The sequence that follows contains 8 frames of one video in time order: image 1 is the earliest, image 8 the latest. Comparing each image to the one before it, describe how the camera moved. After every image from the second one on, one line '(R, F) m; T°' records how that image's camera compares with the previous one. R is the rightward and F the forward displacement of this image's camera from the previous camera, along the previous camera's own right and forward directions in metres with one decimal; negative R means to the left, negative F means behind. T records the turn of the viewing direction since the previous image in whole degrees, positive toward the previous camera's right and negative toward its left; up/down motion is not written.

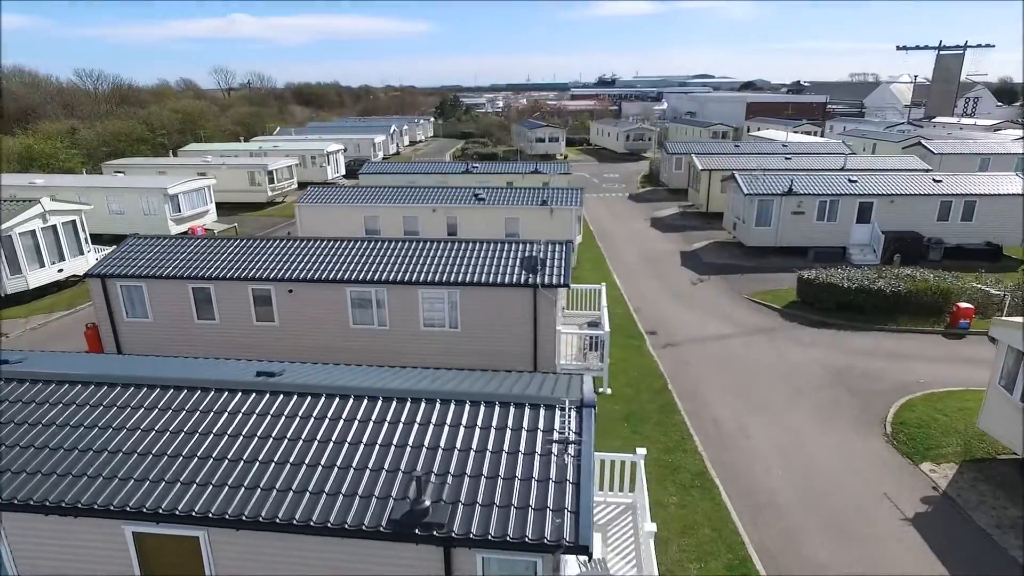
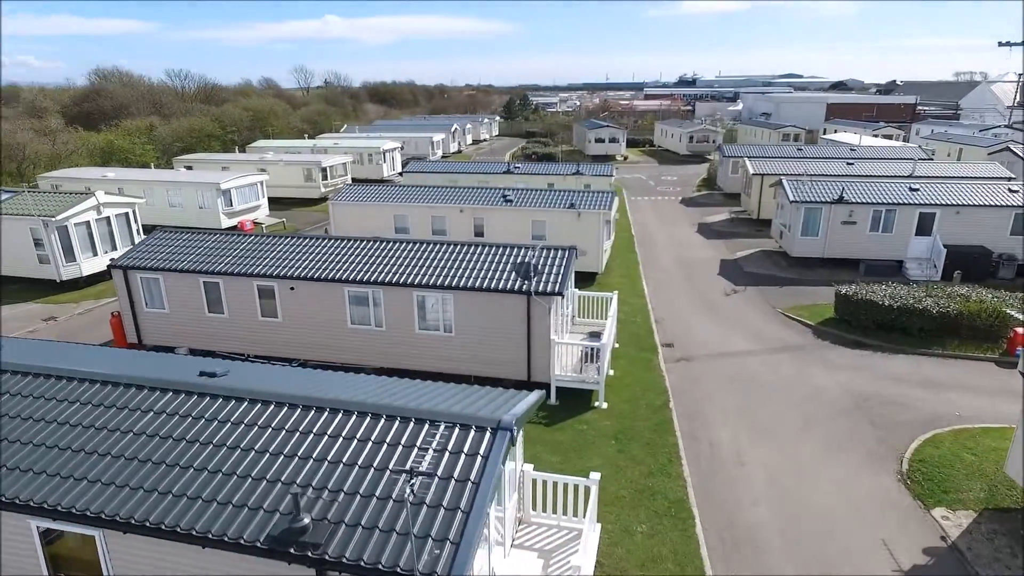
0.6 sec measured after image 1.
(+1.5, +0.4) m; -6°
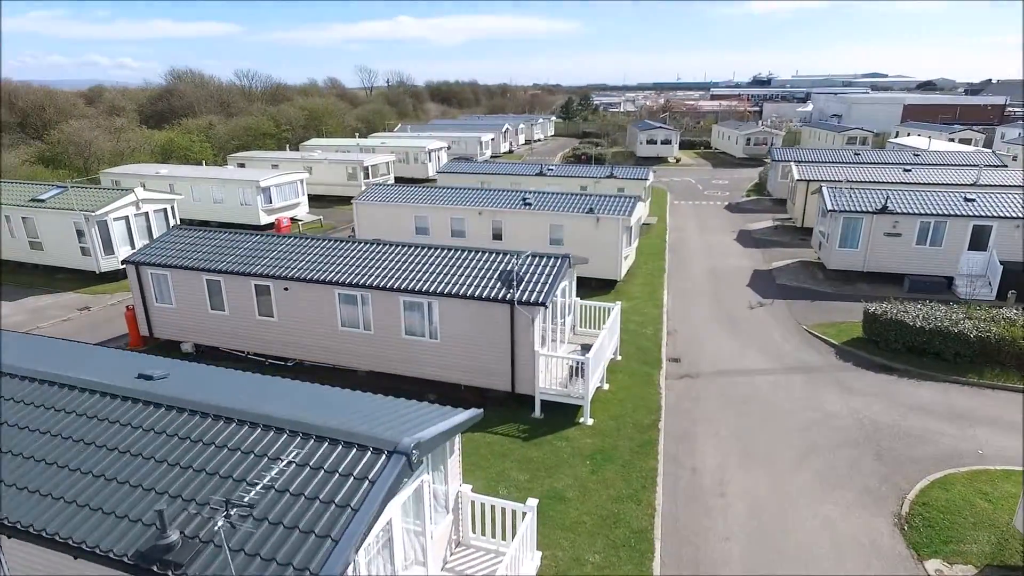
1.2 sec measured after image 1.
(+1.5, +0.5) m; -6°
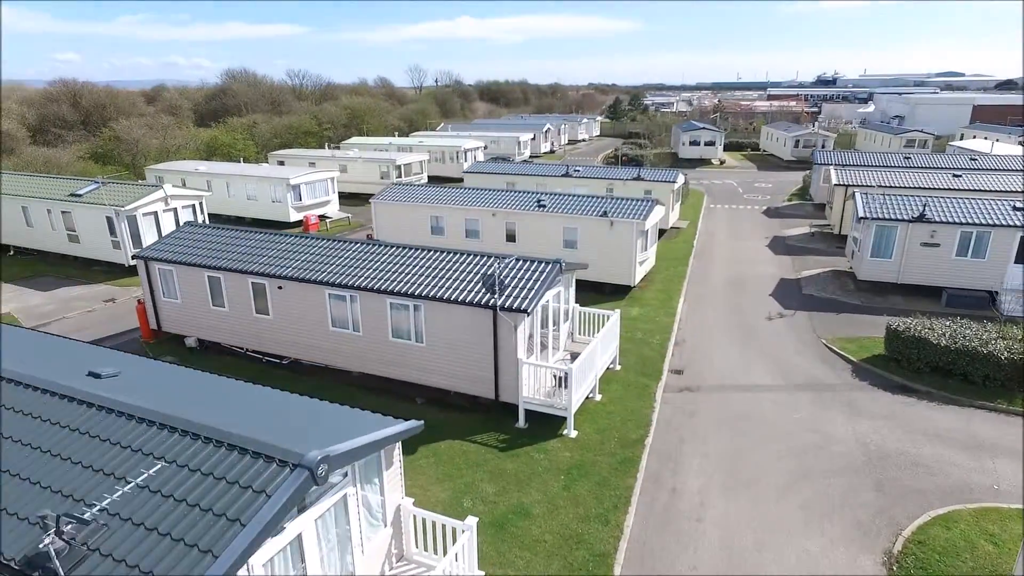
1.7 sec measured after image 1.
(+1.2, +0.4) m; -5°
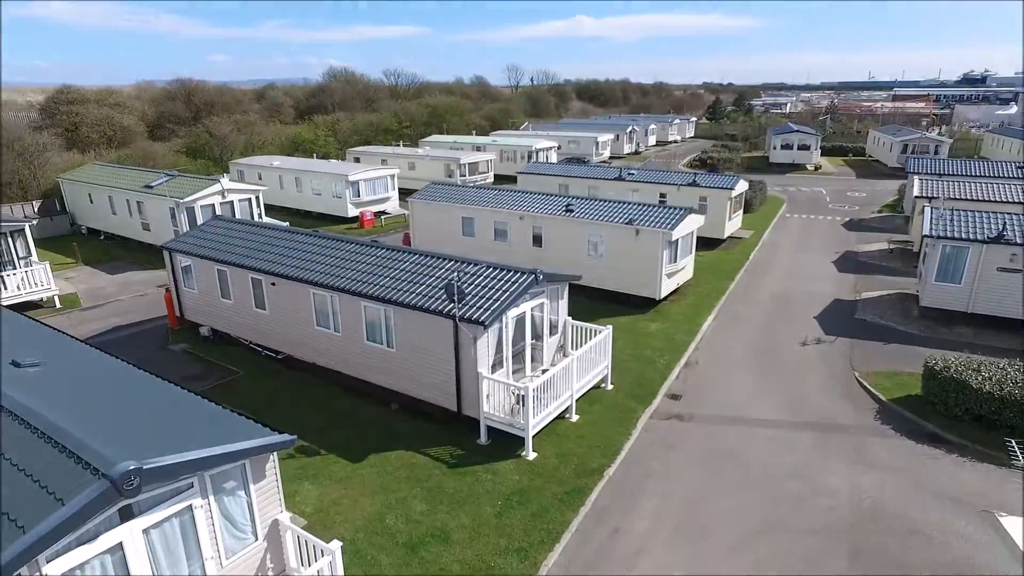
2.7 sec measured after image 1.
(+2.4, +0.8) m; -9°
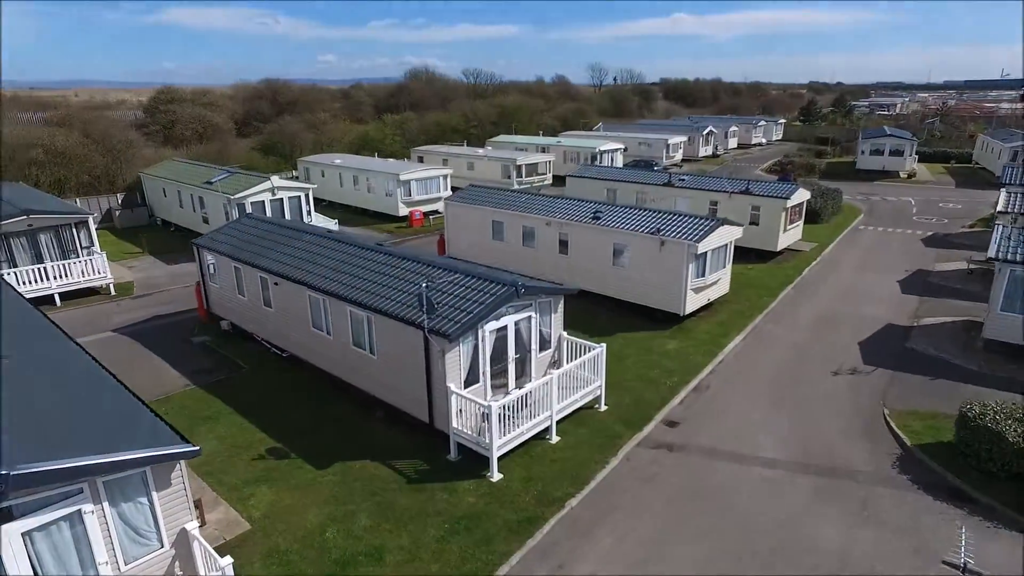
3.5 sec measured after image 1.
(+1.9, +0.6) m; -8°
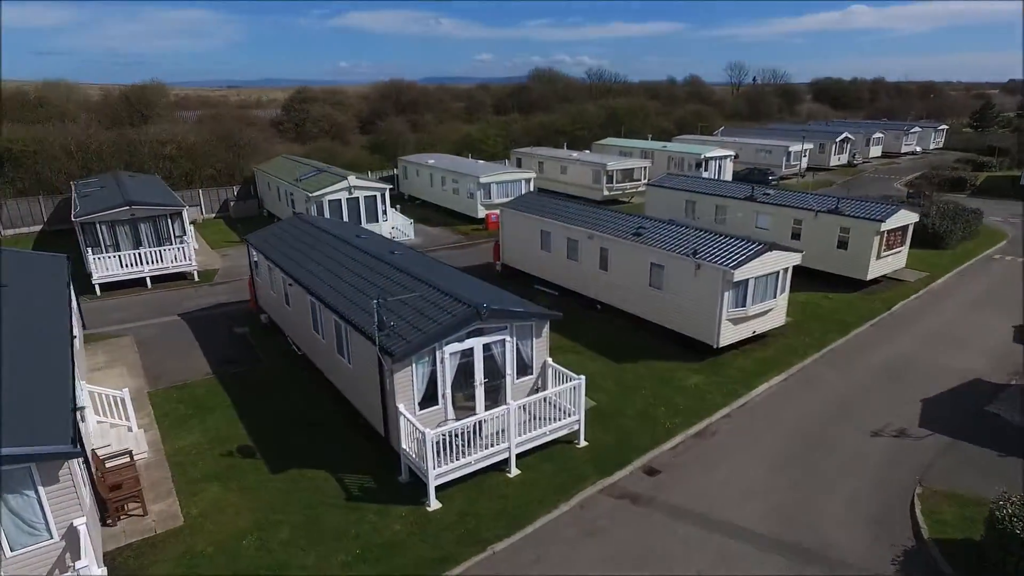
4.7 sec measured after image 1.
(+2.9, +0.9) m; -12°
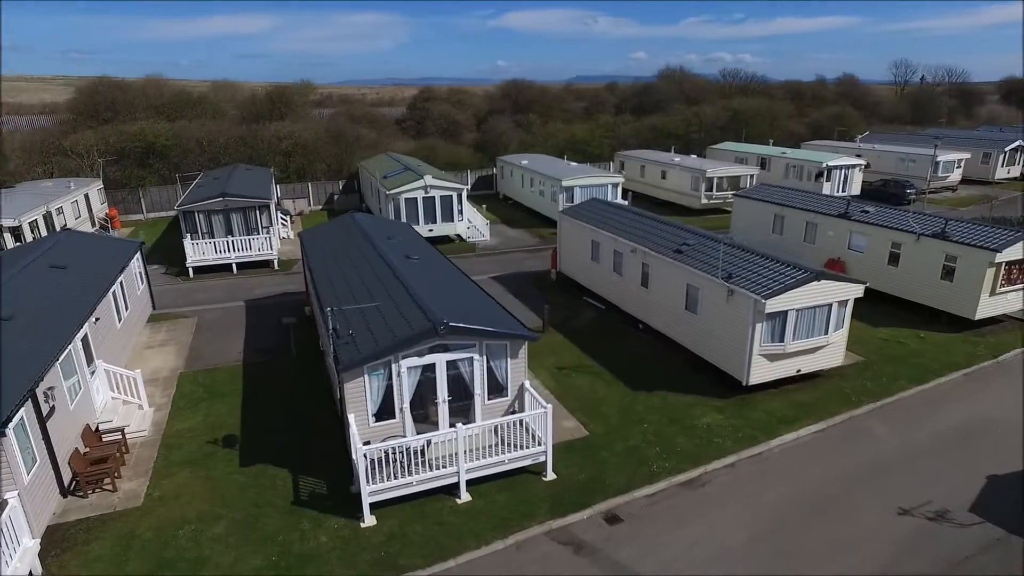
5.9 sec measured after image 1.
(+2.9, +0.9) m; -12°
